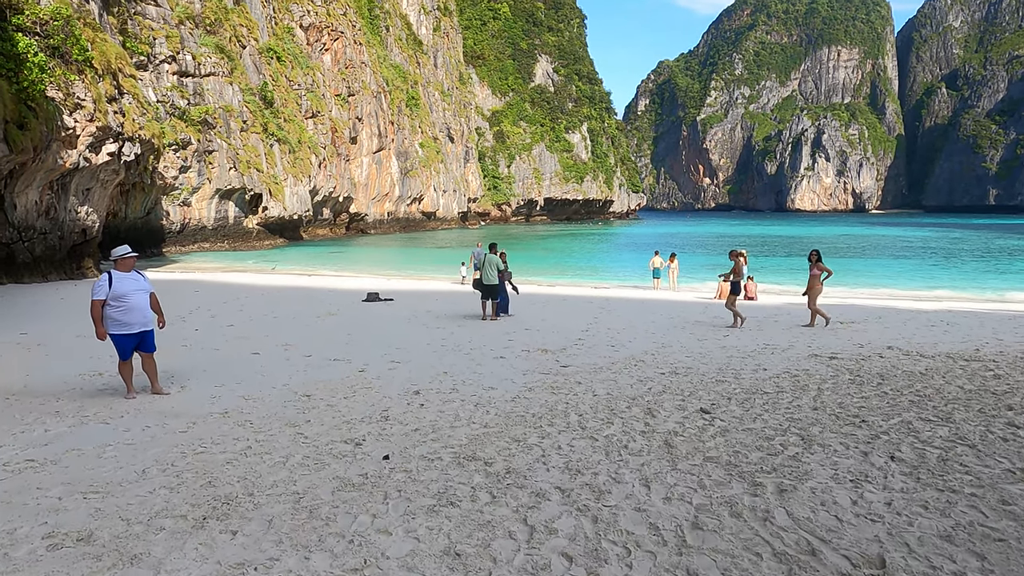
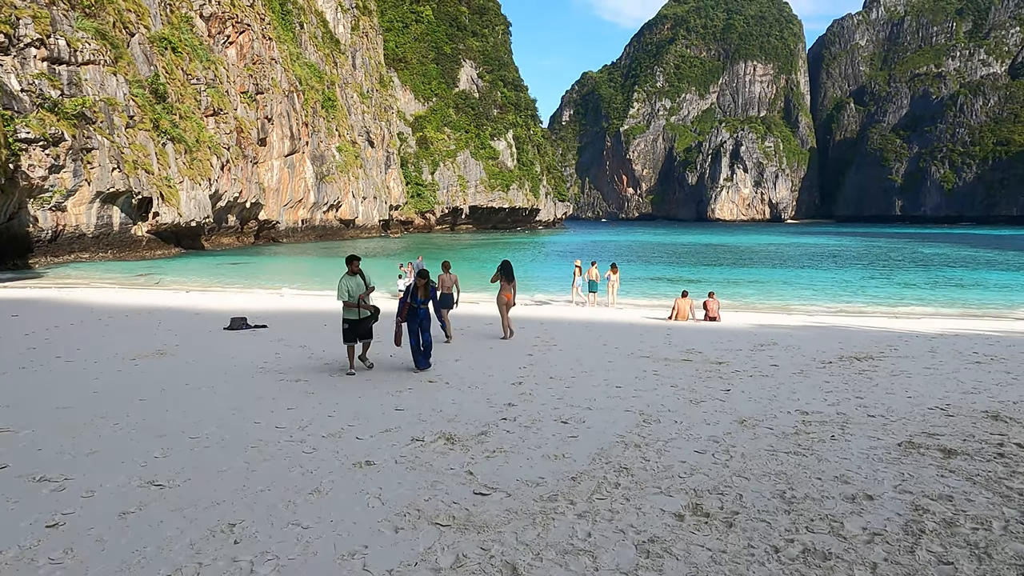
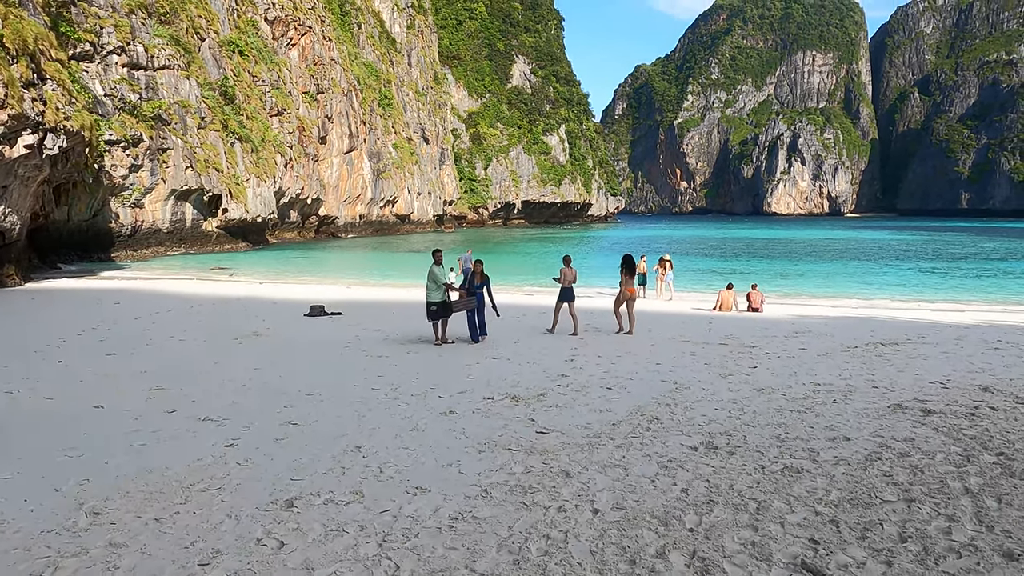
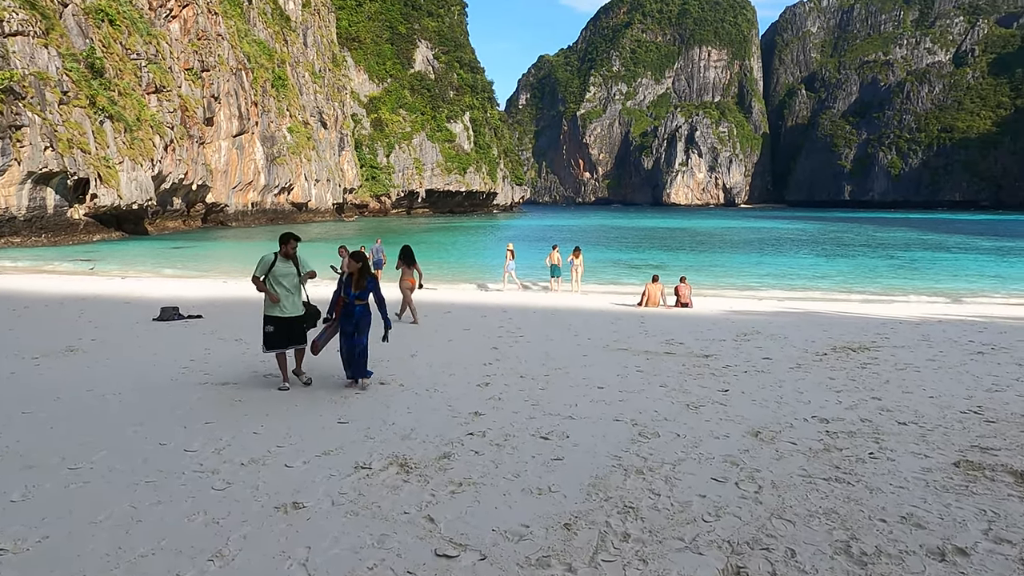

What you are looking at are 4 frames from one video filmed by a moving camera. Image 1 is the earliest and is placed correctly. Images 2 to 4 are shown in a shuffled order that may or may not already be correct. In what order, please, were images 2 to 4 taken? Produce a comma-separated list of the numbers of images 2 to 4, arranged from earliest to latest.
3, 2, 4
